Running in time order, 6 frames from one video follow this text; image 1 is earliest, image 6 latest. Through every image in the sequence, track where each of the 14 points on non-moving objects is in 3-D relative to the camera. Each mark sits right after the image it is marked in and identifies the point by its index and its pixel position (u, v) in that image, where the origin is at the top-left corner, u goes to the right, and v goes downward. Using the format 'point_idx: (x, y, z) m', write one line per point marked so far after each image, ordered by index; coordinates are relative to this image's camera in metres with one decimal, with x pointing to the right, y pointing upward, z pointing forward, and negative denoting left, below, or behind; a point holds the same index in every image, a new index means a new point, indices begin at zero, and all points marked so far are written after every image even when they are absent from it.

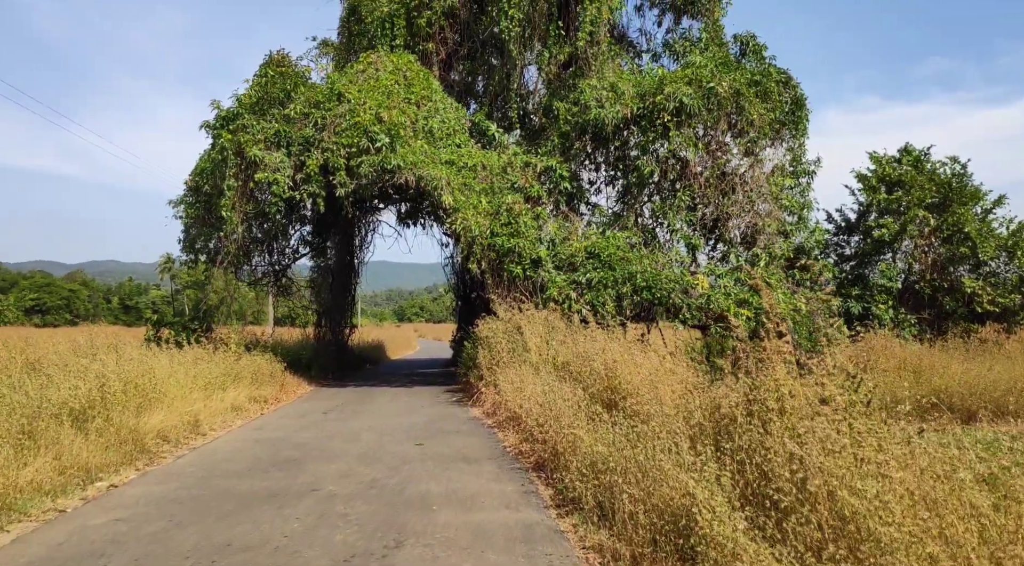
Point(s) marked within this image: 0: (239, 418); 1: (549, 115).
0: (-4.1, -2.0, +11.0) m
1: (+0.9, +4.0, +17.6) m
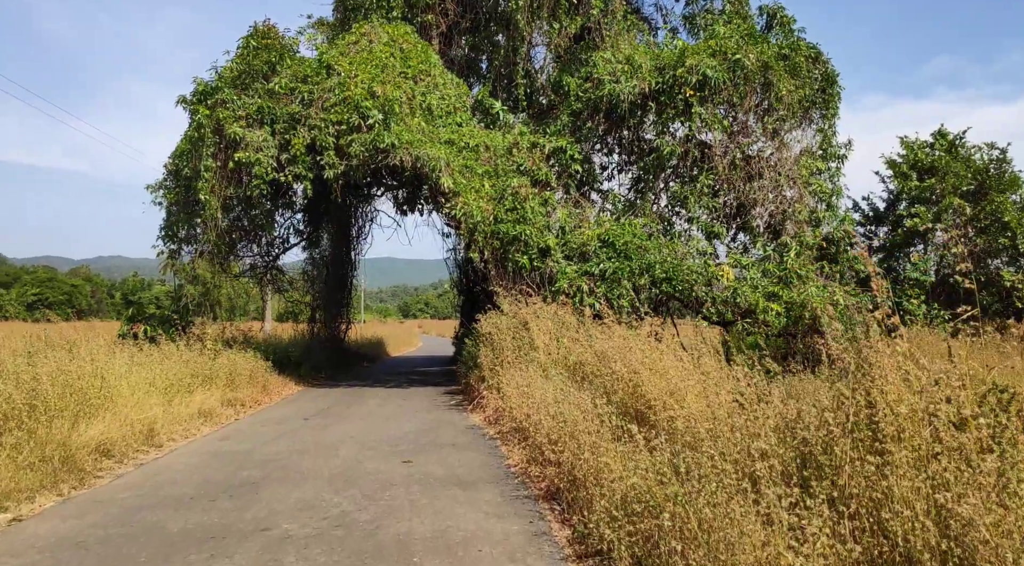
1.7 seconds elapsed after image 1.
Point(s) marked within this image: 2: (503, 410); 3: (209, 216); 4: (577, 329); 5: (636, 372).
0: (-4.0, -1.9, +9.7) m
1: (+1.0, +4.2, +16.2) m
2: (-0.1, -1.5, +8.9) m
3: (-5.9, +1.3, +14.4) m
4: (+0.9, -0.7, +10.4) m
5: (+1.1, -0.8, +6.5) m
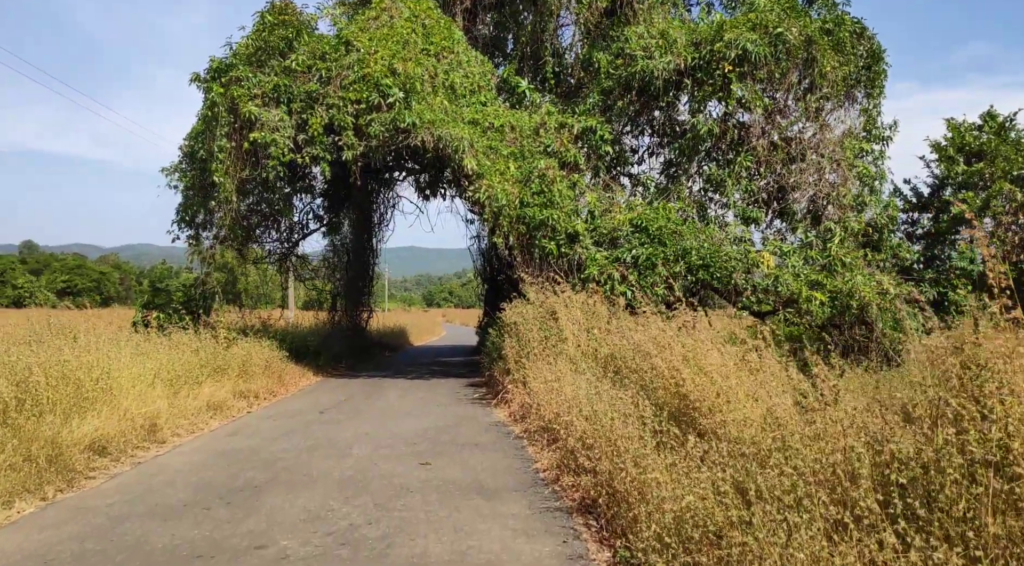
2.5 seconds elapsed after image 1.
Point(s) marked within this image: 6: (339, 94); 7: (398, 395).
0: (-3.7, -1.7, +9.1) m
1: (+1.6, +4.5, +15.5) m
2: (+0.2, -1.4, +8.2) m
3: (-5.4, +1.6, +13.9) m
4: (+1.3, -0.5, +9.7) m
5: (+1.3, -0.7, +5.8) m
6: (-3.1, +3.4, +13.1) m
7: (-1.8, -1.8, +11.7) m
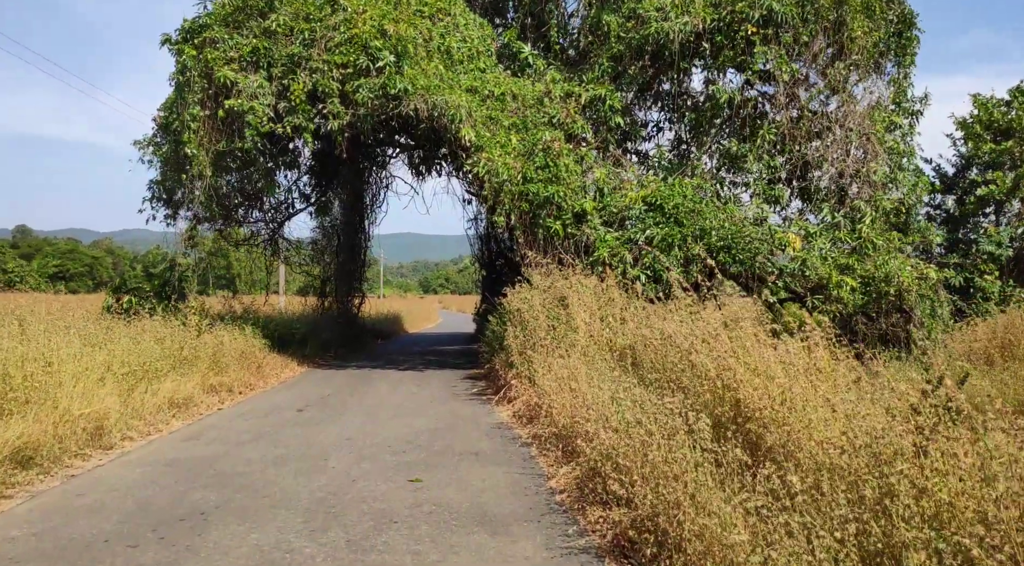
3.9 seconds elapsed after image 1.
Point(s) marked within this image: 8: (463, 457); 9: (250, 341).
0: (-3.6, -1.5, +8.0) m
1: (+1.6, +4.8, +14.3) m
2: (+0.3, -1.2, +7.1) m
3: (-5.4, +1.9, +12.8) m
4: (+1.3, -0.3, +8.6) m
5: (+1.4, -0.5, +4.7) m
6: (-3.0, +3.6, +11.9) m
7: (-1.7, -1.5, +10.6) m
8: (-0.4, -1.4, +5.9) m
9: (-4.1, -0.9, +11.7) m
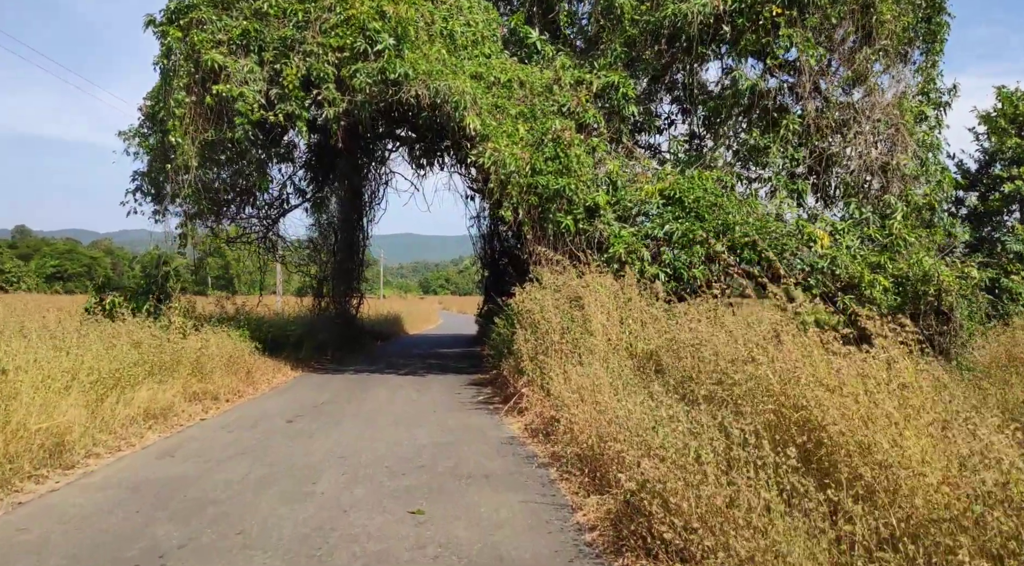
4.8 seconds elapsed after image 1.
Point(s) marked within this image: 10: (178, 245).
0: (-3.5, -1.4, +7.3) m
1: (+1.7, +4.8, +13.5) m
2: (+0.4, -1.2, +6.3) m
3: (-5.3, +1.9, +12.0) m
4: (+1.4, -0.3, +7.8) m
5: (+1.5, -0.5, +3.9) m
6: (-2.9, +3.7, +11.1) m
7: (-1.6, -1.5, +9.8) m
8: (-0.3, -1.4, +5.1) m
9: (-4.0, -0.9, +10.9) m
10: (-6.0, +0.7, +13.4) m
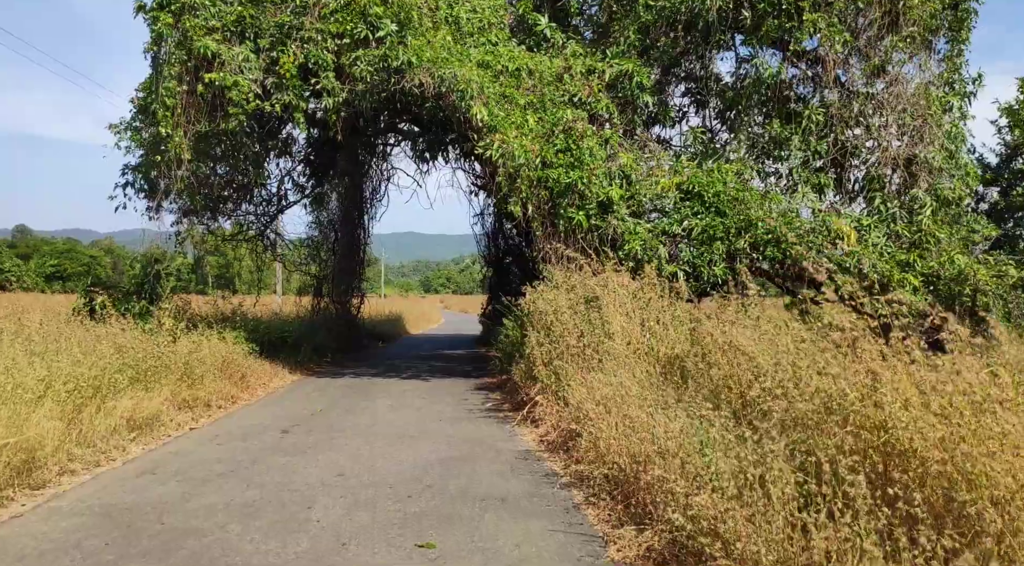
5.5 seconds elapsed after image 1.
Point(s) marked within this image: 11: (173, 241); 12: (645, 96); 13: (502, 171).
0: (-3.4, -1.4, +6.7) m
1: (+1.9, +4.8, +12.9) m
2: (+0.5, -1.2, +5.8) m
3: (-5.2, +1.9, +11.4) m
4: (+1.5, -0.2, +7.2) m
5: (+1.6, -0.5, +3.3) m
6: (-2.8, +3.7, +10.6) m
7: (-1.5, -1.5, +9.2) m
8: (-0.2, -1.4, +4.6) m
9: (-3.9, -0.9, +10.3) m
10: (-5.9, +0.7, +12.8) m
11: (-5.9, +0.7, +12.8) m
12: (+2.1, +3.0, +12.0) m
13: (-0.1, +1.6, +10.6) m
